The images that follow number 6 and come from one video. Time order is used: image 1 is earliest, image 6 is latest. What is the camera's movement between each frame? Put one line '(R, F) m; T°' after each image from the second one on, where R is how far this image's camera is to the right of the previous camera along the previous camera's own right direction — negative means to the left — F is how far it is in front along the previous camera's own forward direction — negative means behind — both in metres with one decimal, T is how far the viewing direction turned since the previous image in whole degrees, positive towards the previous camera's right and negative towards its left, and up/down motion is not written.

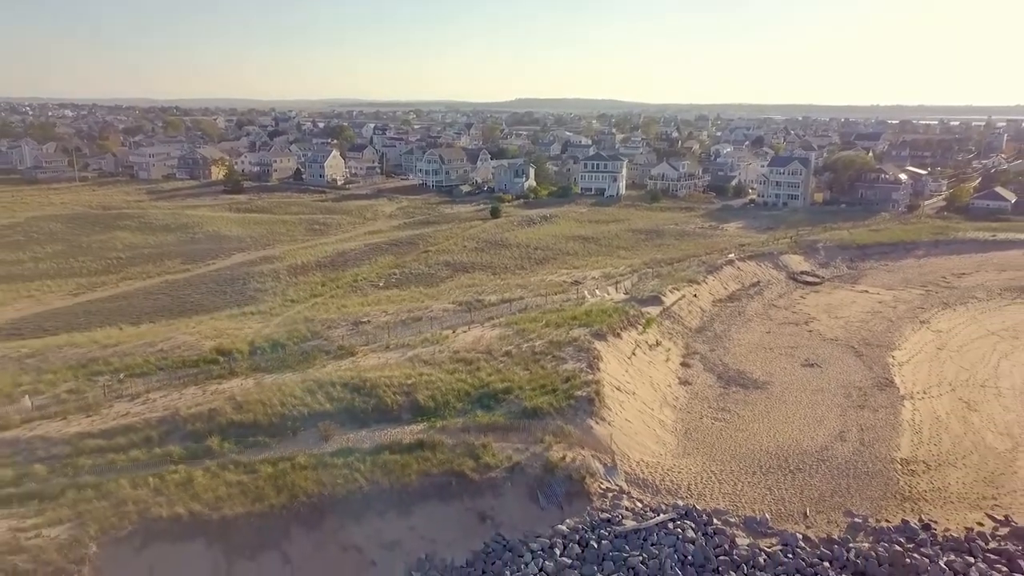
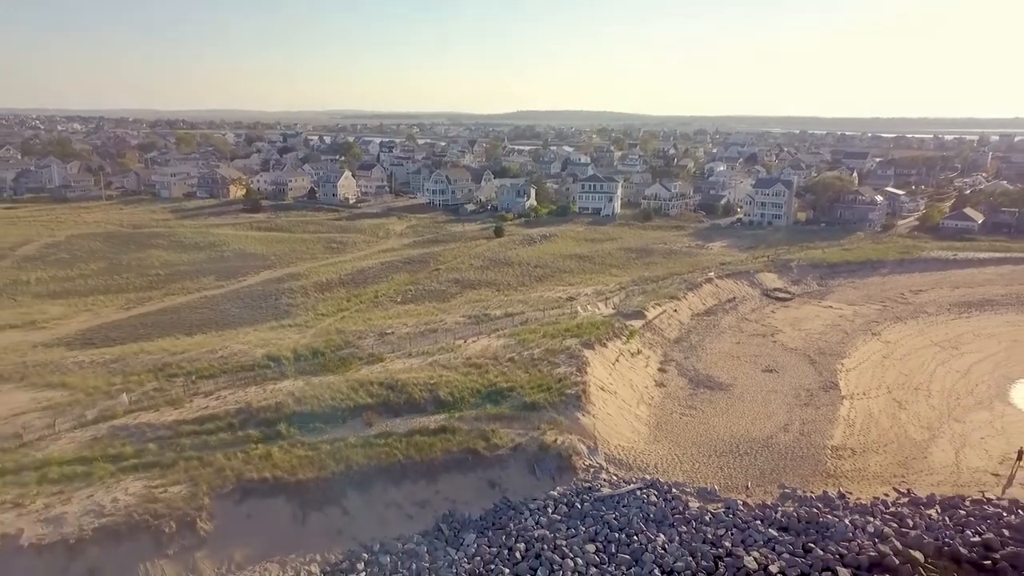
(0.0, -2.8) m; 0°
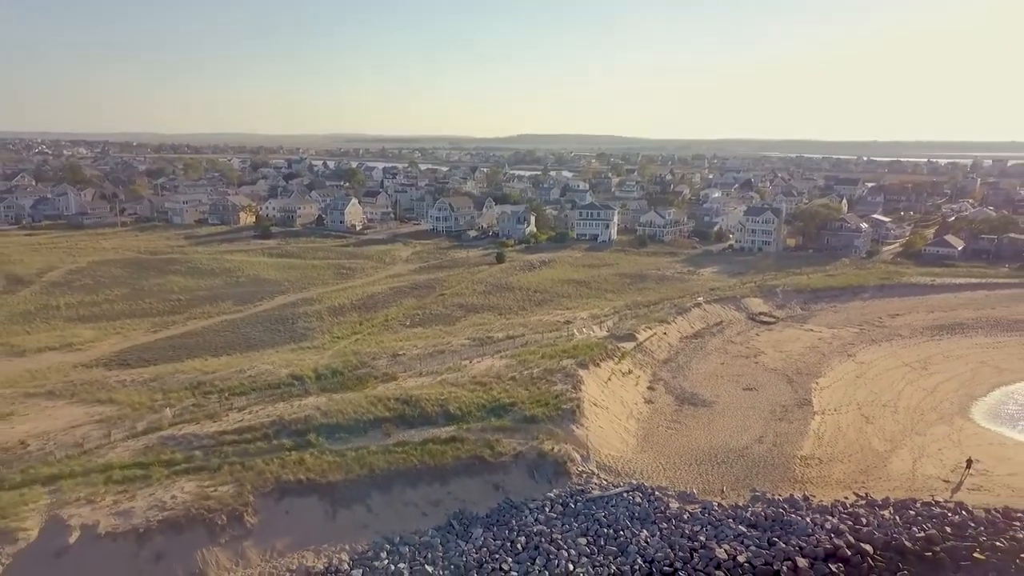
(0.0, -1.8) m; 0°
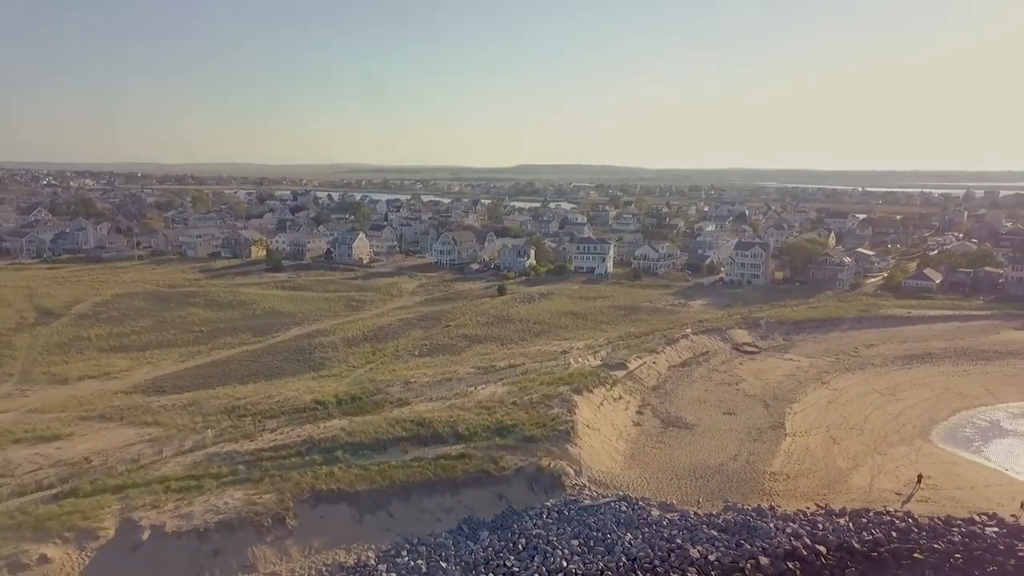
(0.0, -2.2) m; 0°
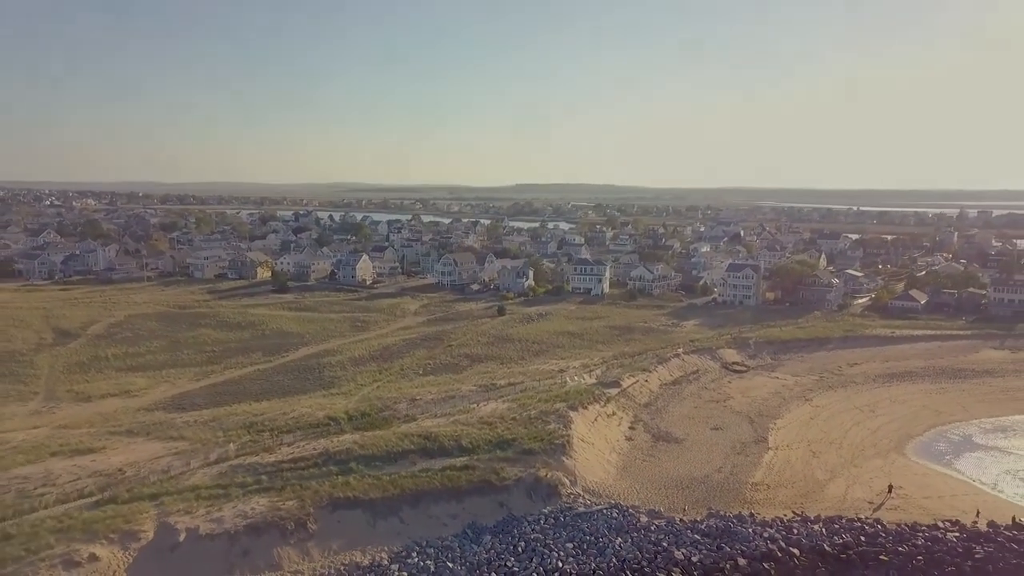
(0.0, -1.5) m; 0°
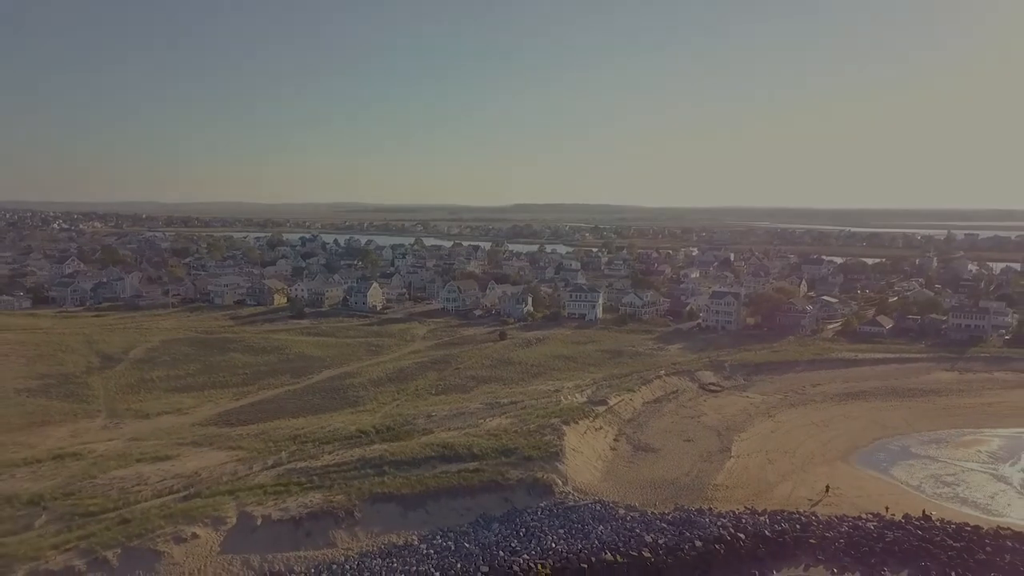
(-0.1, -4.2) m; 0°
